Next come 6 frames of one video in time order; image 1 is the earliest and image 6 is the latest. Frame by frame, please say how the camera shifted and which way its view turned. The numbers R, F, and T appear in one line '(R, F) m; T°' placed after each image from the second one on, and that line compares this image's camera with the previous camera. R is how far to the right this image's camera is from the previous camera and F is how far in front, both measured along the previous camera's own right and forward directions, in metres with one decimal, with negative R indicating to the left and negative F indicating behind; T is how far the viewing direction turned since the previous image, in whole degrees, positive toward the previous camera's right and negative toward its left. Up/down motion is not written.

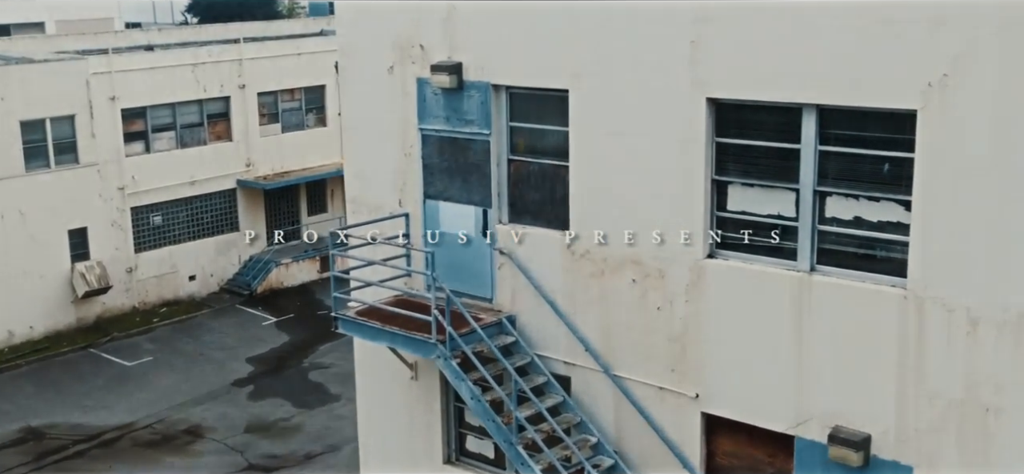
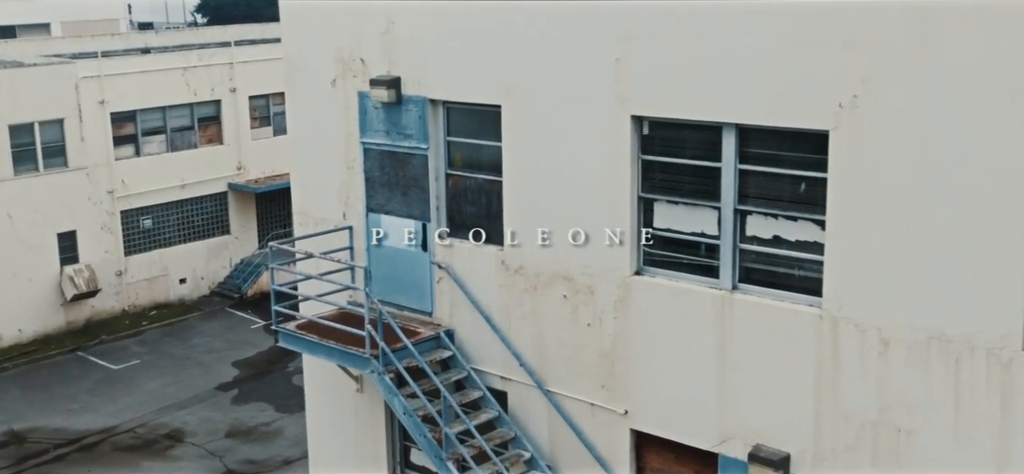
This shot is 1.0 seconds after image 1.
(+0.7, 0.0) m; 0°
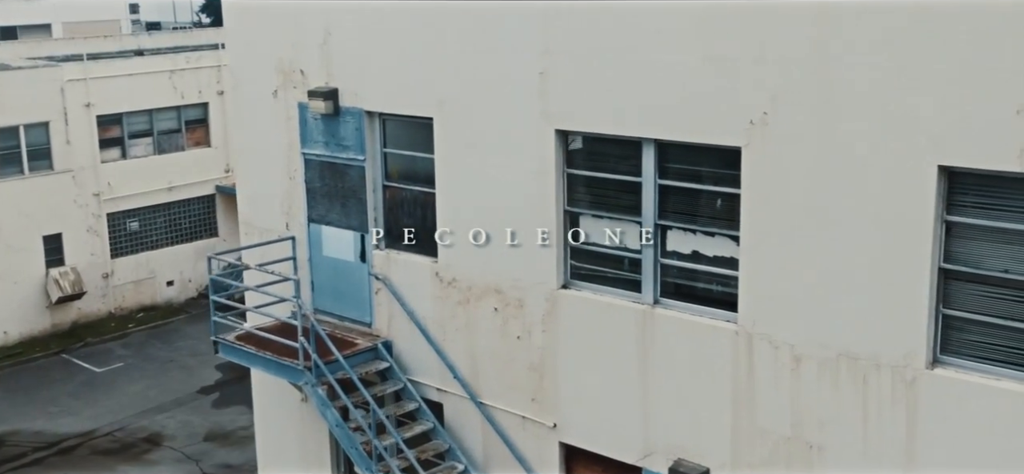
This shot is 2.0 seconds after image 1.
(+0.7, 0.0) m; 0°
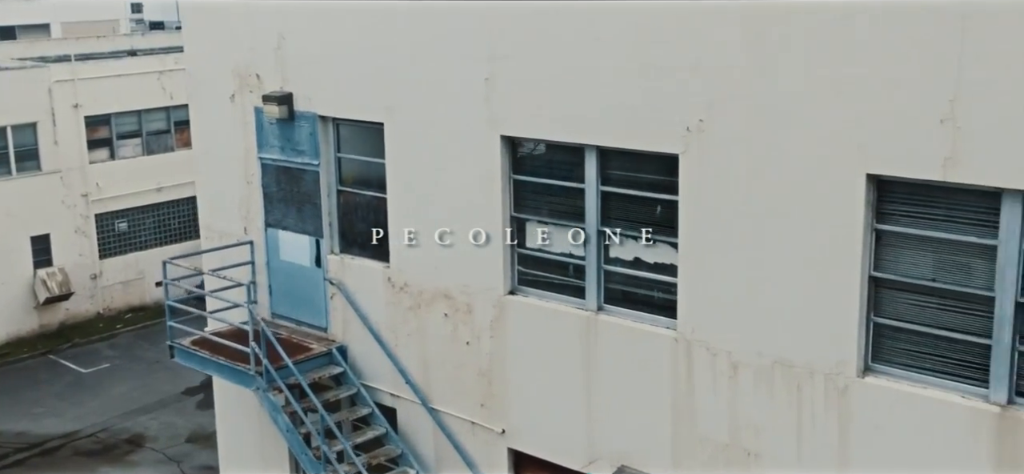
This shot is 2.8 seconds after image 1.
(+0.5, 0.0) m; 0°
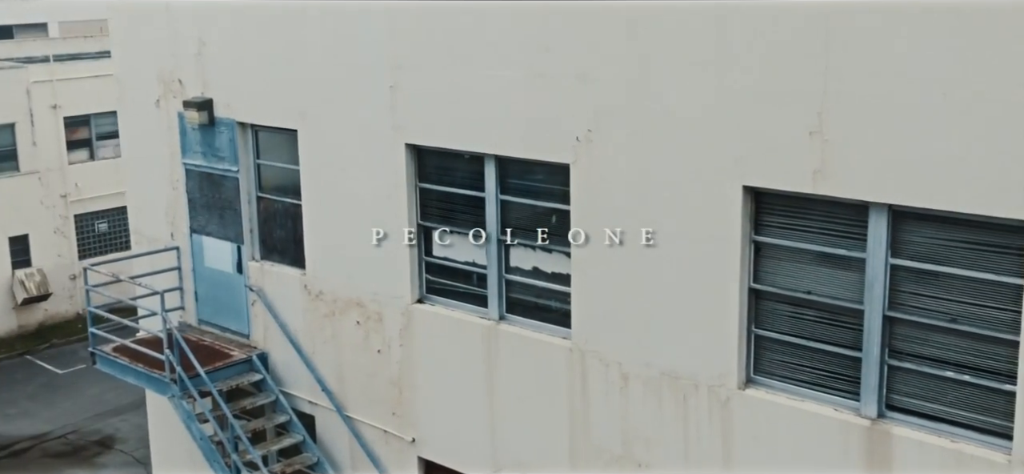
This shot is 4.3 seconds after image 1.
(+0.8, 0.0) m; 0°
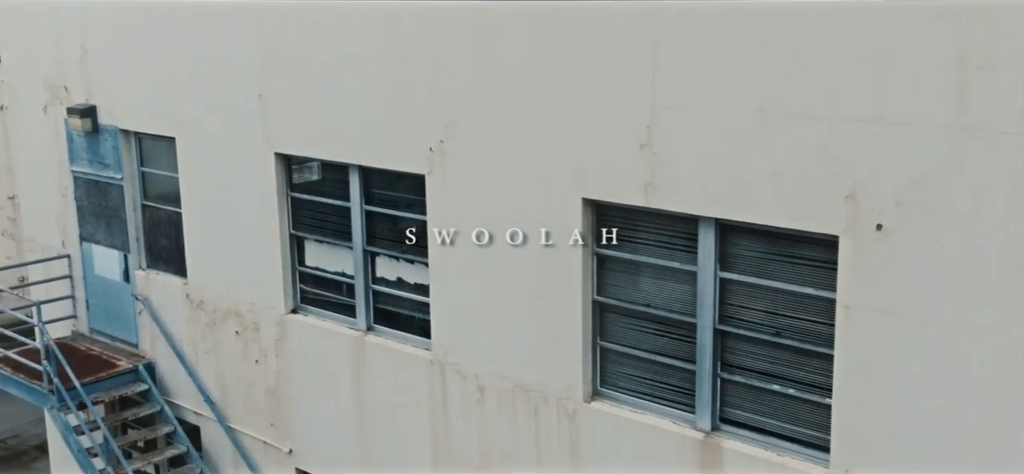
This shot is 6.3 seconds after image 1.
(+0.9, +0.1) m; +1°
